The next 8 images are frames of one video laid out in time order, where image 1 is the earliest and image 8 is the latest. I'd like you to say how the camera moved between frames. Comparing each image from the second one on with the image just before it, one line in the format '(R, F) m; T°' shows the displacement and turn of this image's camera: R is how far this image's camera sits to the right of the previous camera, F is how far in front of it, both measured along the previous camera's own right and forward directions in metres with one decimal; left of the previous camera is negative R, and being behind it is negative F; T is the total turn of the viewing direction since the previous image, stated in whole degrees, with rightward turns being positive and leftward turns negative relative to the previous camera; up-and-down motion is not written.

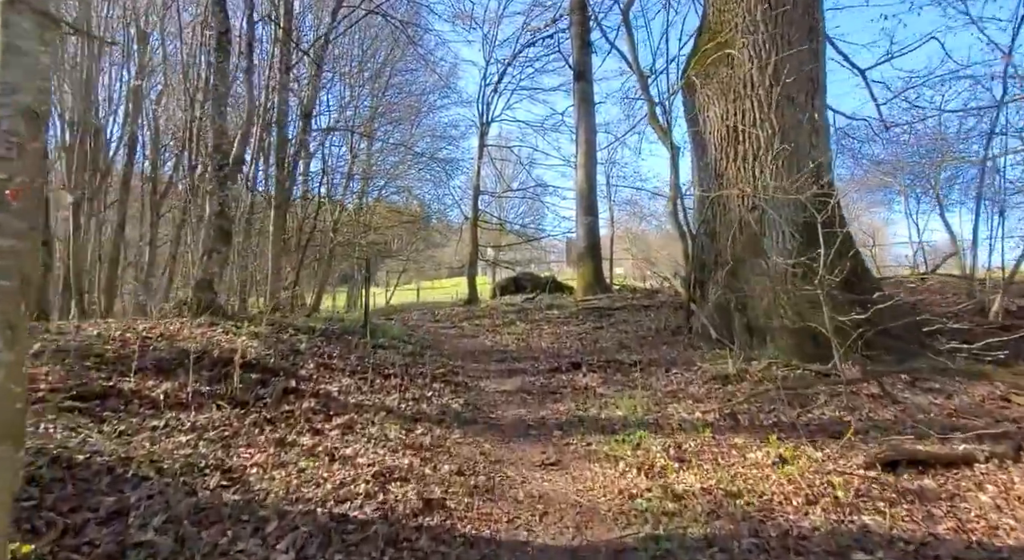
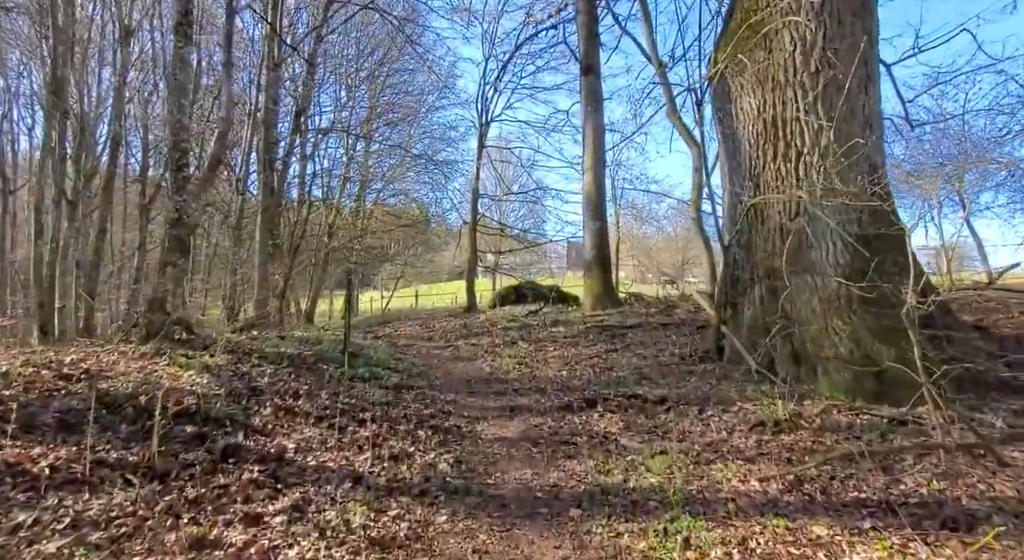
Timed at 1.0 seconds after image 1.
(0.0, +1.0) m; 0°
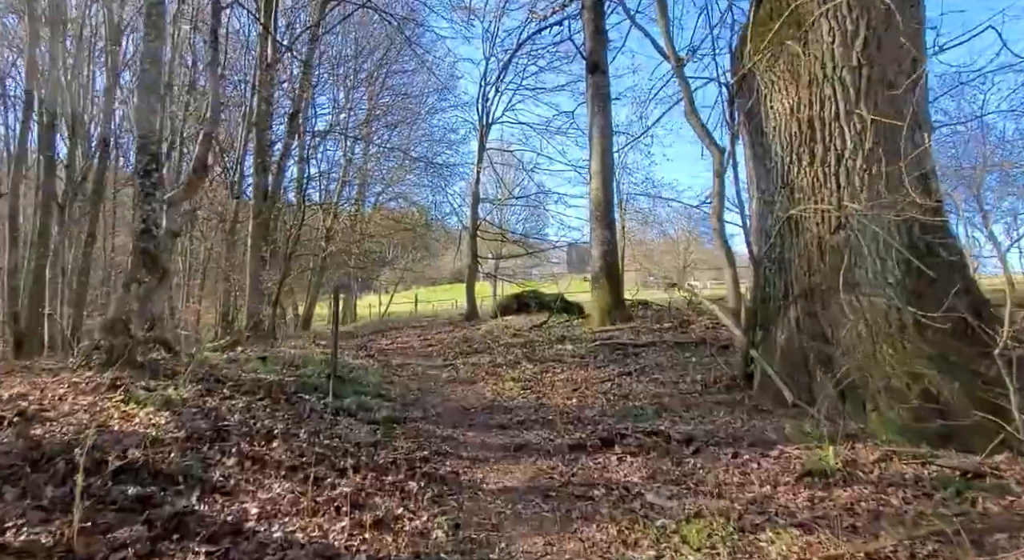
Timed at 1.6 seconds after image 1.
(0.0, +0.6) m; 0°
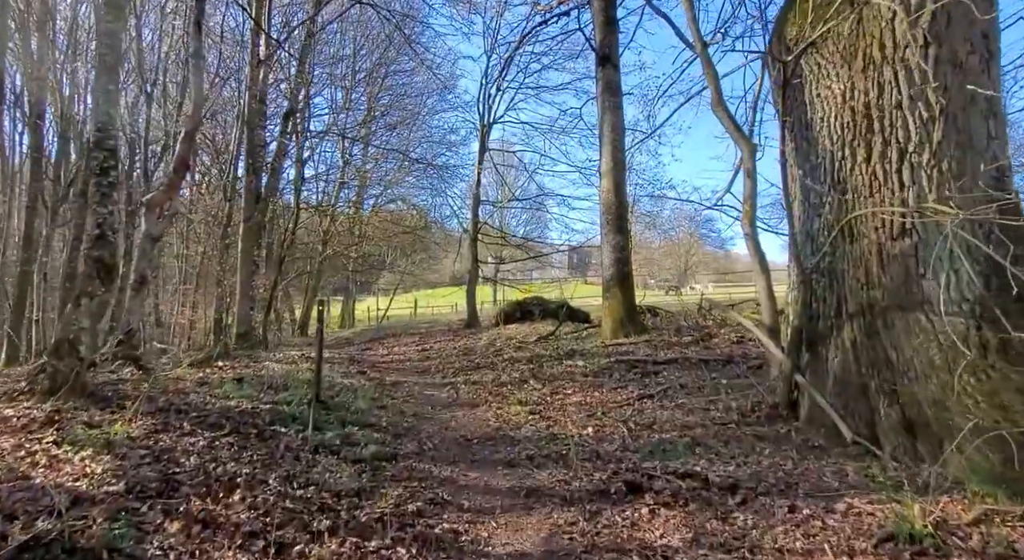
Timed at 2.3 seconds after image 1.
(-0.1, +0.7) m; 0°
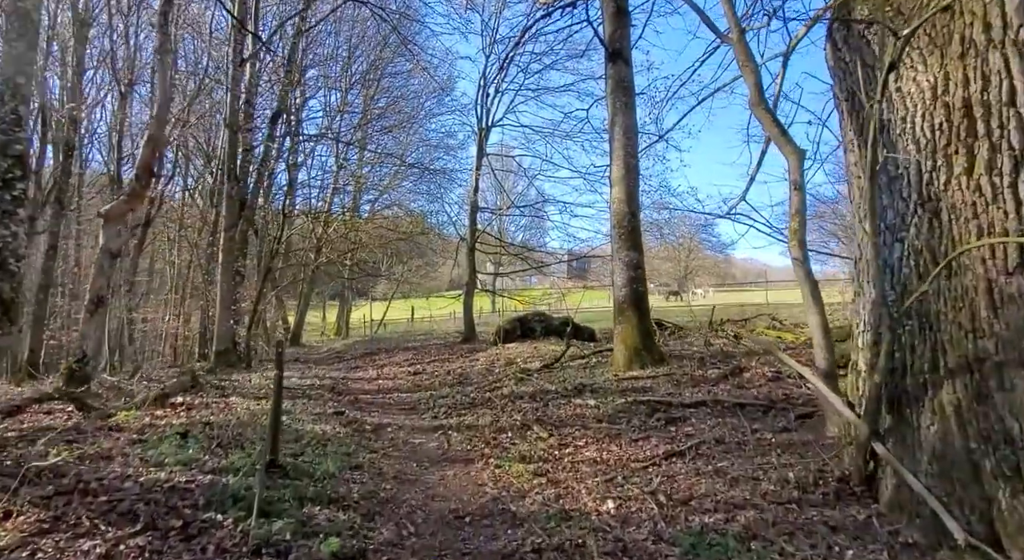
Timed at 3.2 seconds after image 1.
(0.0, +1.0) m; 0°
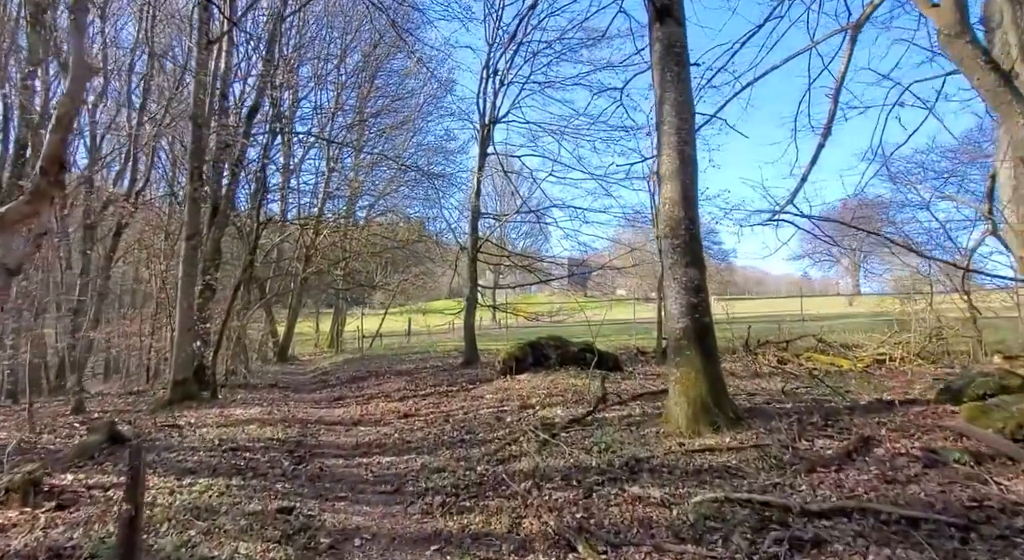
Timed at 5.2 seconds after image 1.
(-0.2, +2.1) m; 0°
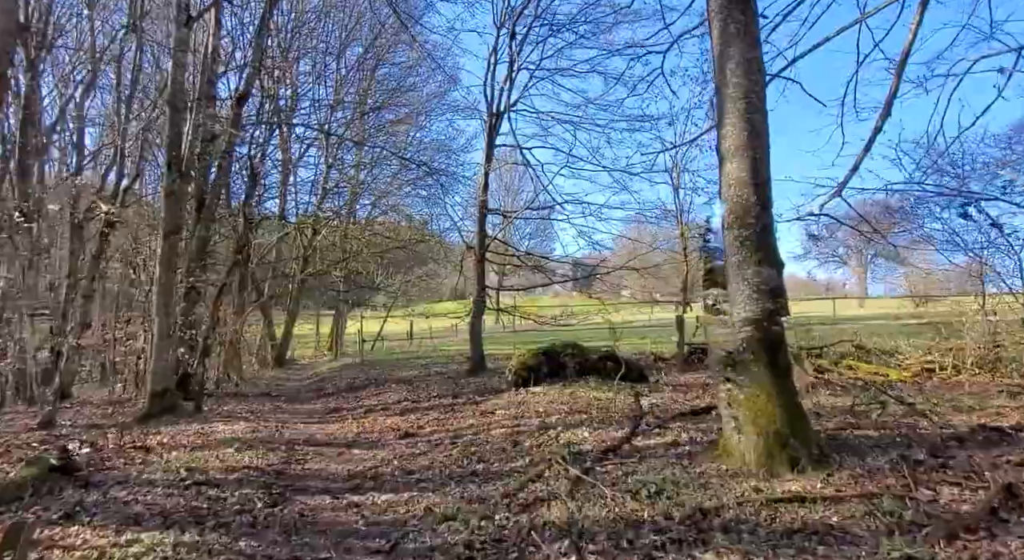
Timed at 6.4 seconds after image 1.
(-0.2, +1.1) m; 0°
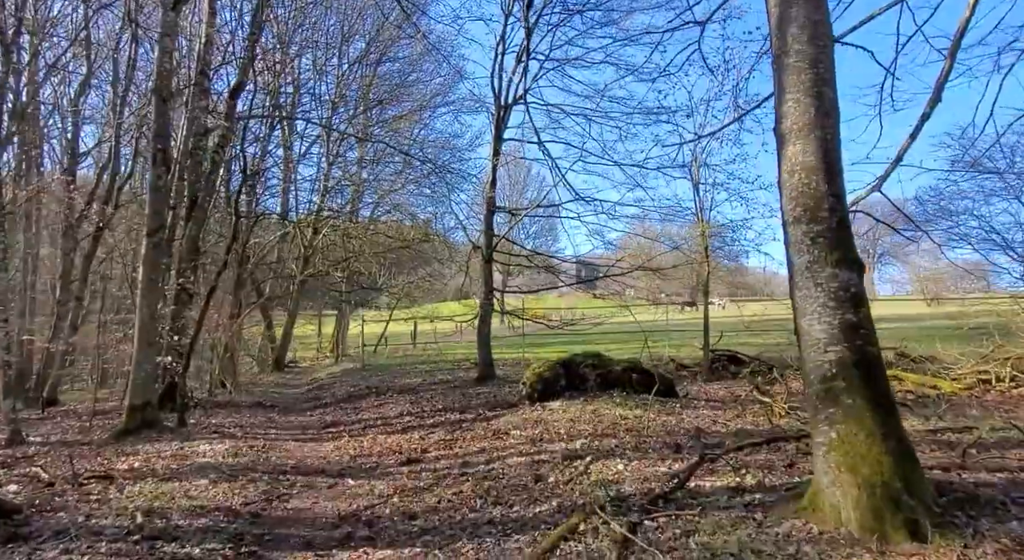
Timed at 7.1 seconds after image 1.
(-0.2, +1.0) m; 0°
